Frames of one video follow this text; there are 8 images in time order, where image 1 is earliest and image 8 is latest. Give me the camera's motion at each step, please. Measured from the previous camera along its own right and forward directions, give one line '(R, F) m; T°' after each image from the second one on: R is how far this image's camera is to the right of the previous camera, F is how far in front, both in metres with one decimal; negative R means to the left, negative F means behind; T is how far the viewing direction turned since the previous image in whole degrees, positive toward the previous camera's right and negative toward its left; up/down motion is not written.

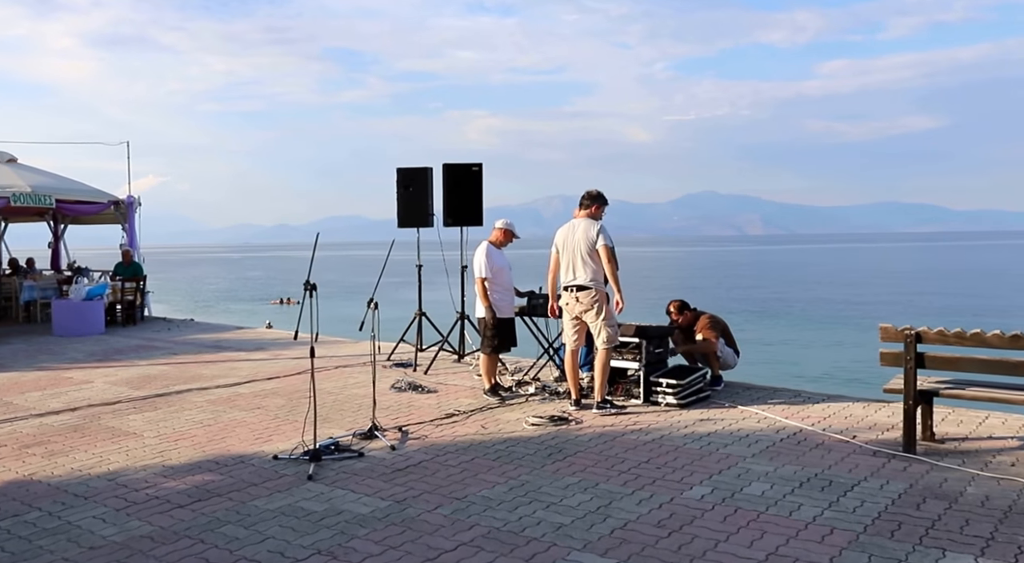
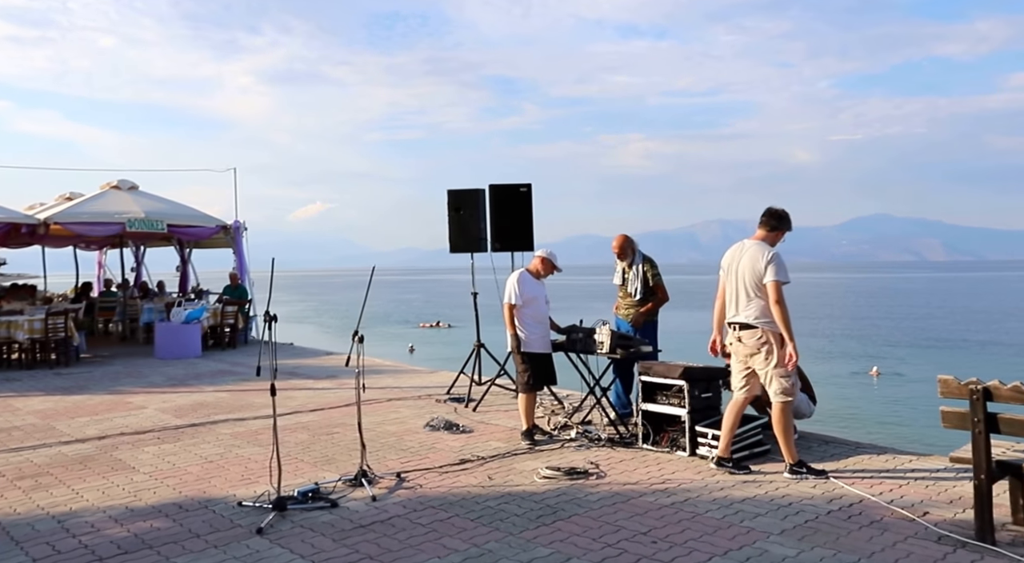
(+1.0, +0.8) m; -10°
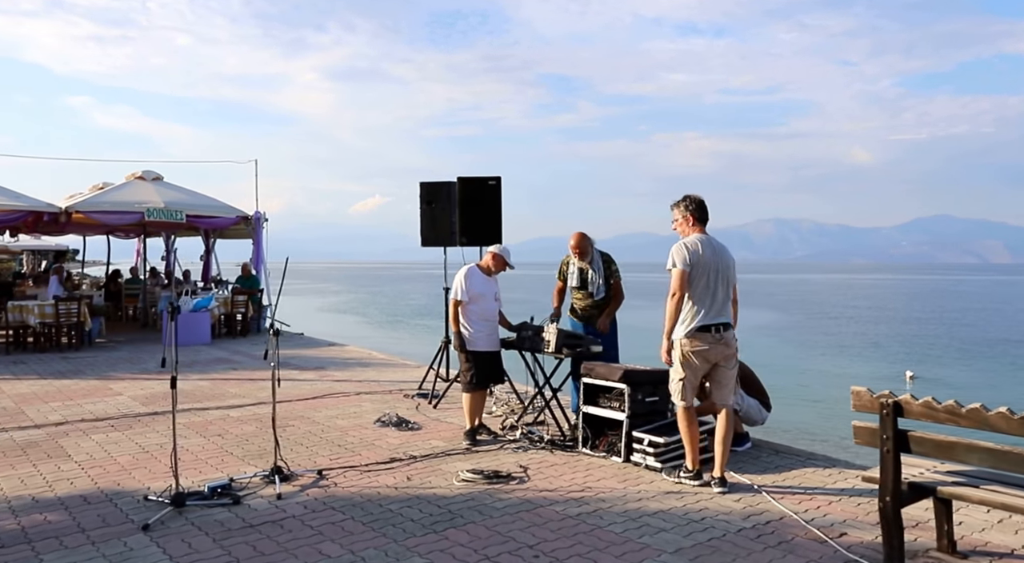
(+0.9, +0.2) m; -4°
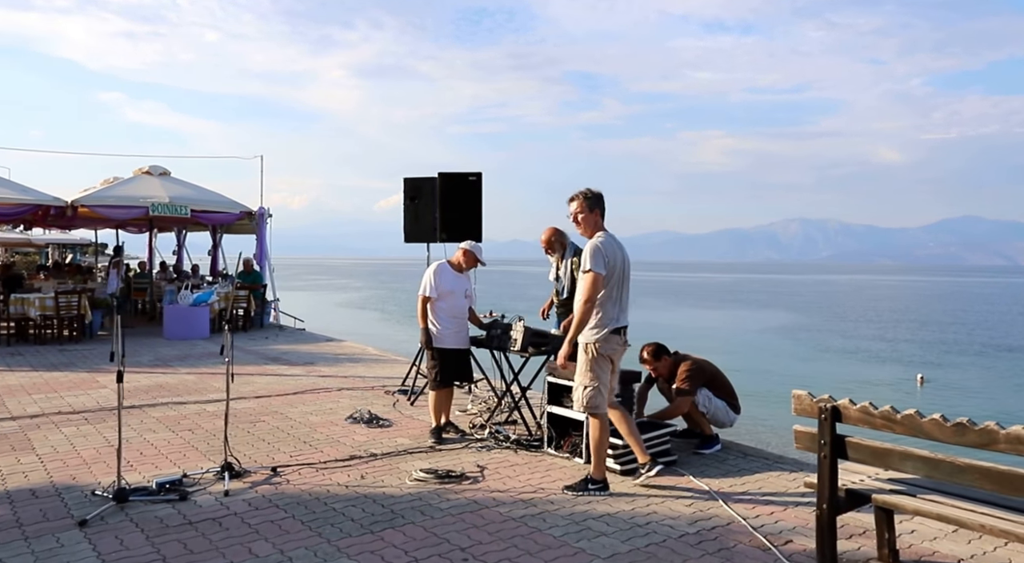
(+0.5, +0.1) m; -2°
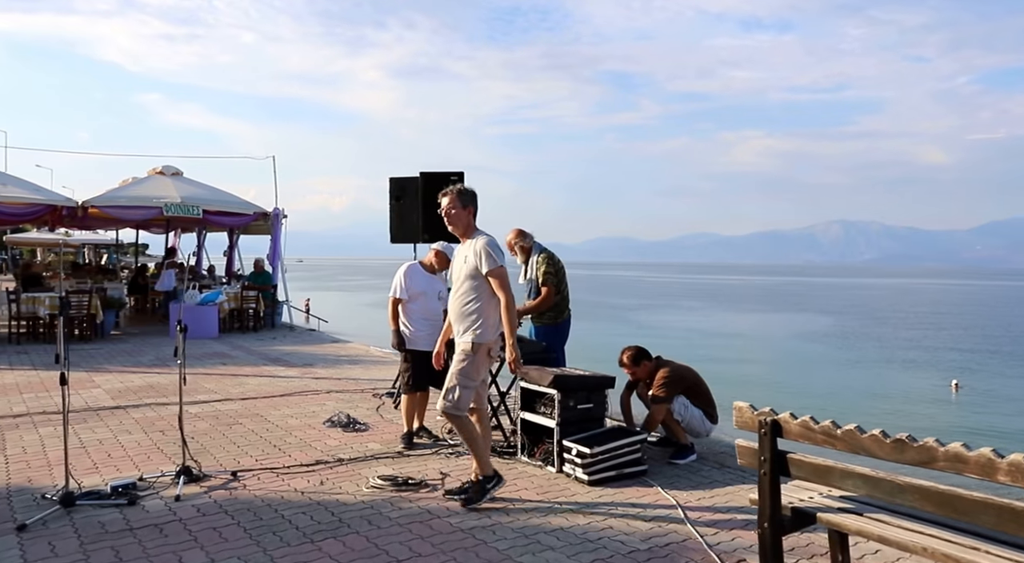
(+0.5, +0.2) m; -2°
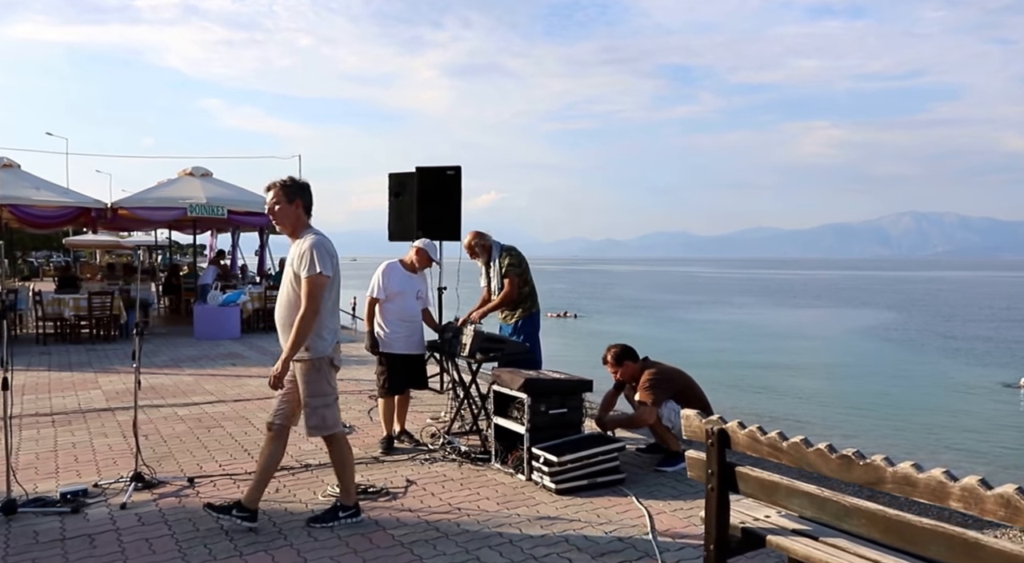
(+0.6, +0.4) m; -4°
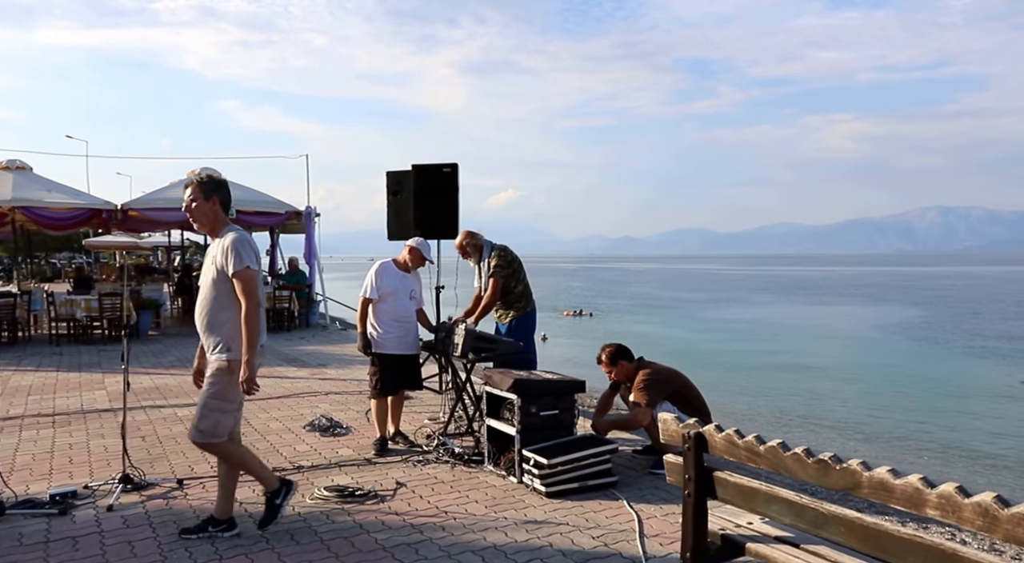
(+0.2, +0.1) m; -1°
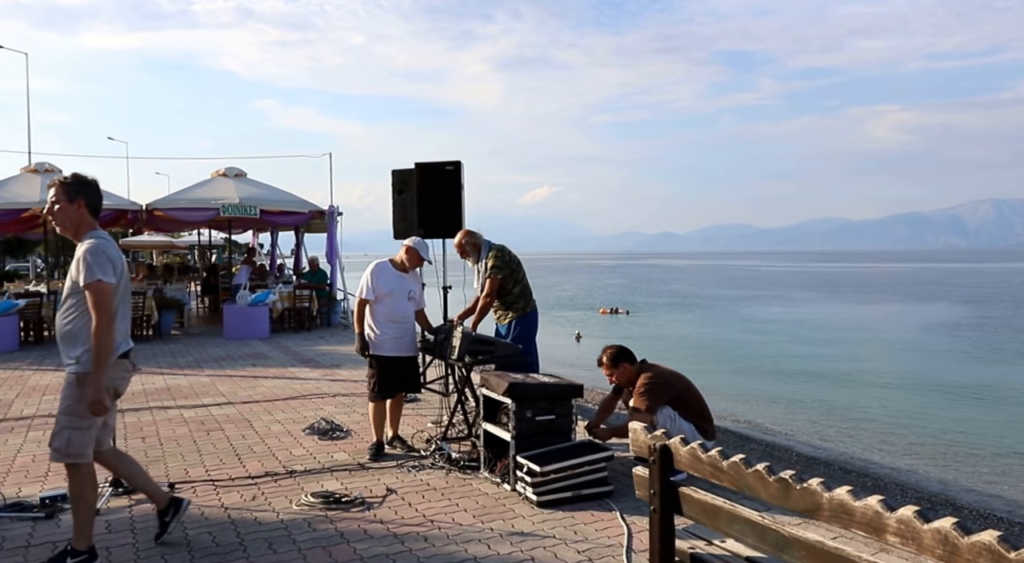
(+0.3, +0.2) m; -2°
